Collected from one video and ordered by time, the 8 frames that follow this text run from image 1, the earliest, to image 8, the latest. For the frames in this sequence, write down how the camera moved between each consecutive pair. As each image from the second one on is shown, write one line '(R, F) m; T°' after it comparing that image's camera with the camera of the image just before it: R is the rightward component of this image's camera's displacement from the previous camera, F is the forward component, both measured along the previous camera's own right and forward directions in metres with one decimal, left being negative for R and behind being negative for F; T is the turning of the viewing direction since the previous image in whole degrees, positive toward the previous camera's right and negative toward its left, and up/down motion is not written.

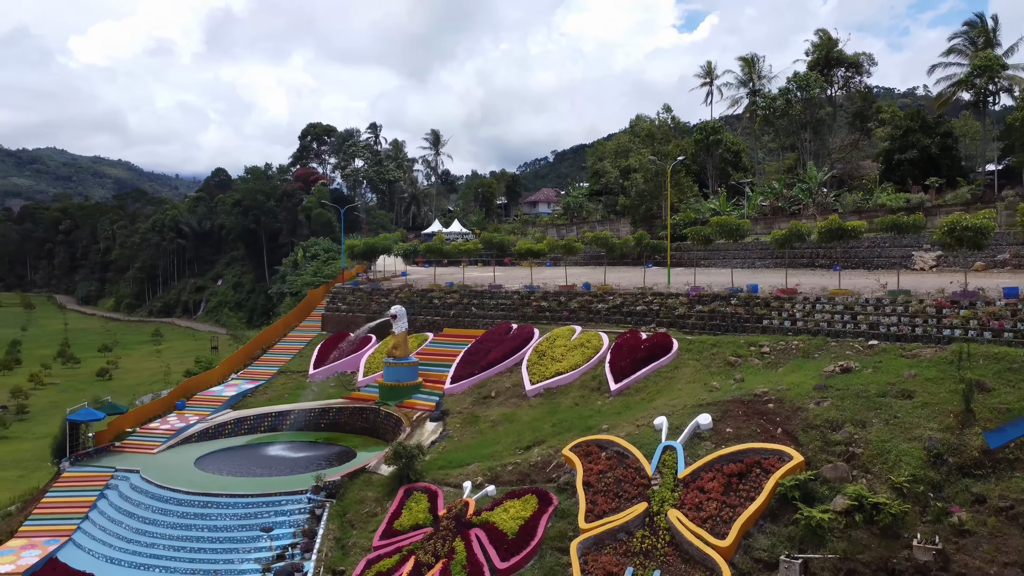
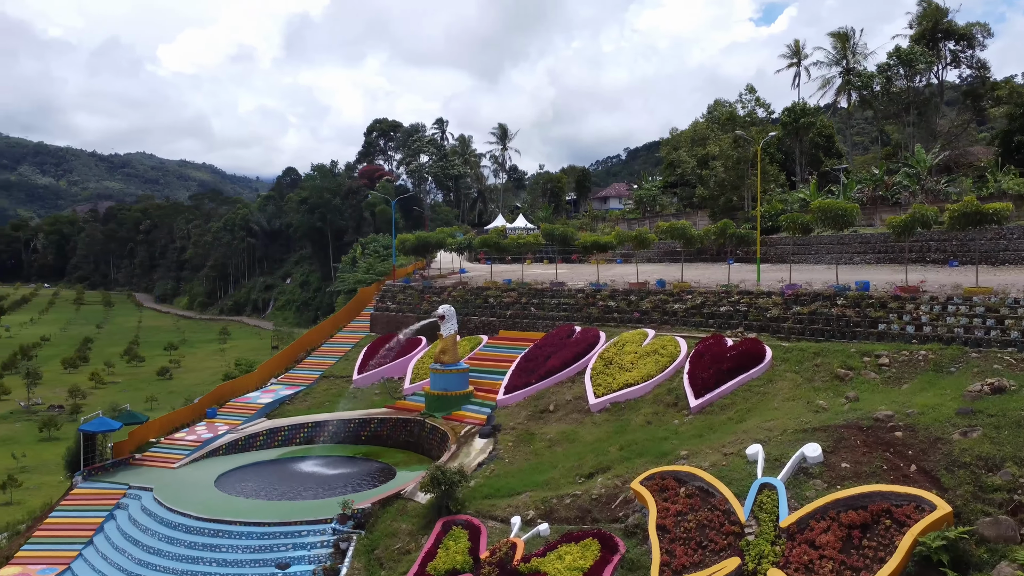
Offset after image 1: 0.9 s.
(+0.2, +2.4) m; -5°
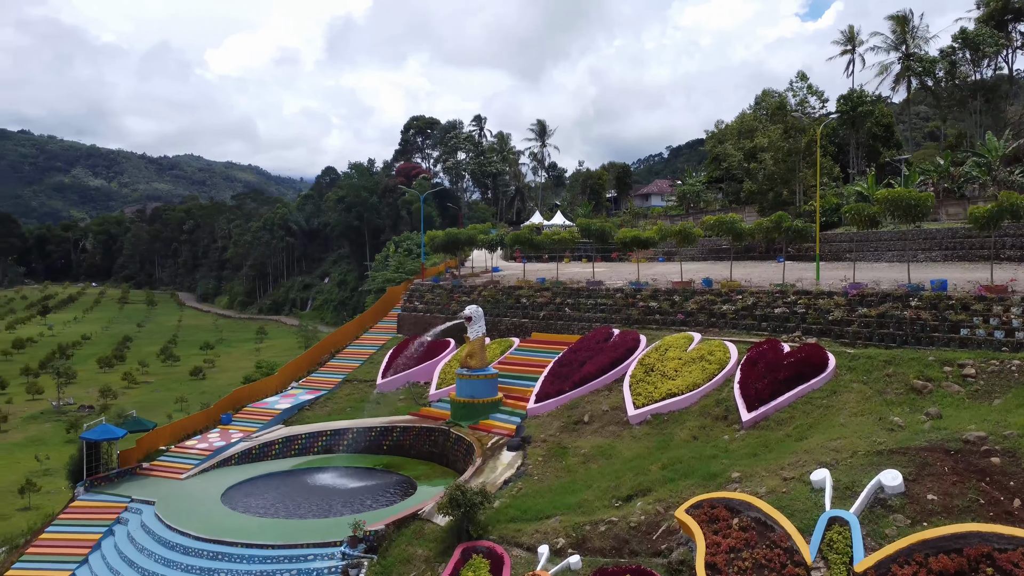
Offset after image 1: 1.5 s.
(+0.2, +1.3) m; -3°
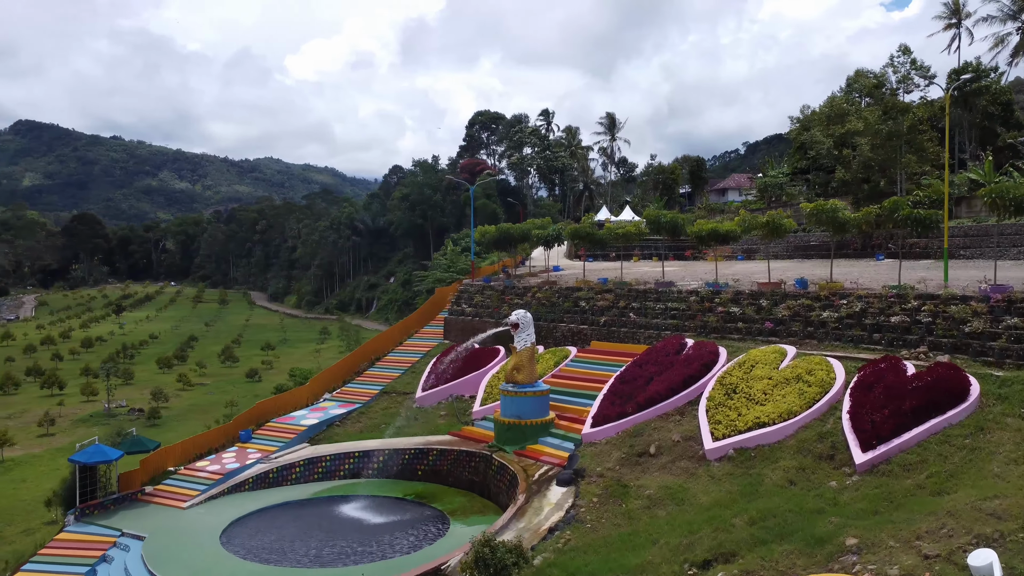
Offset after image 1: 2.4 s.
(+0.3, +2.4) m; -5°
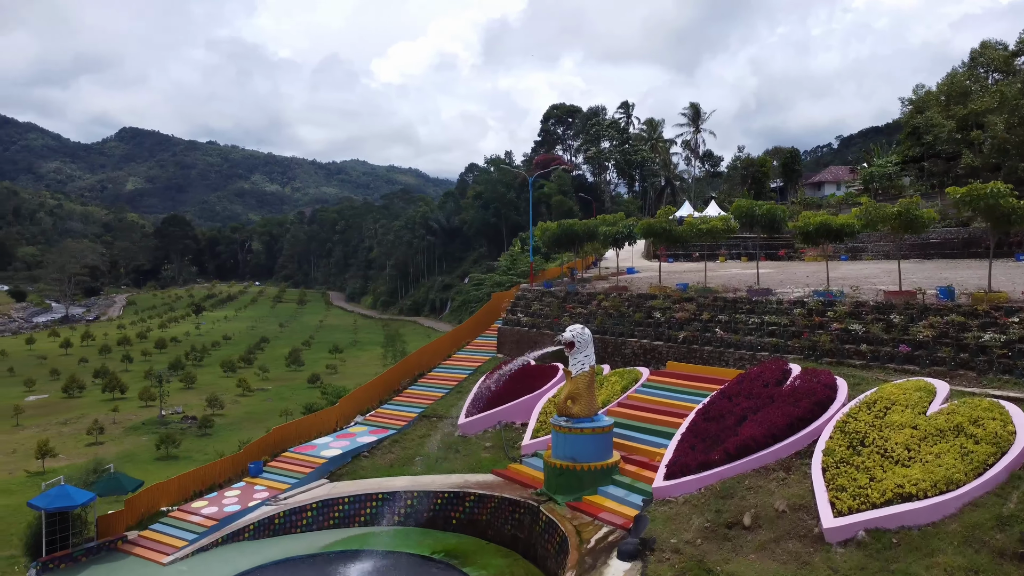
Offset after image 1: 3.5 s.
(+0.4, +2.8) m; -6°
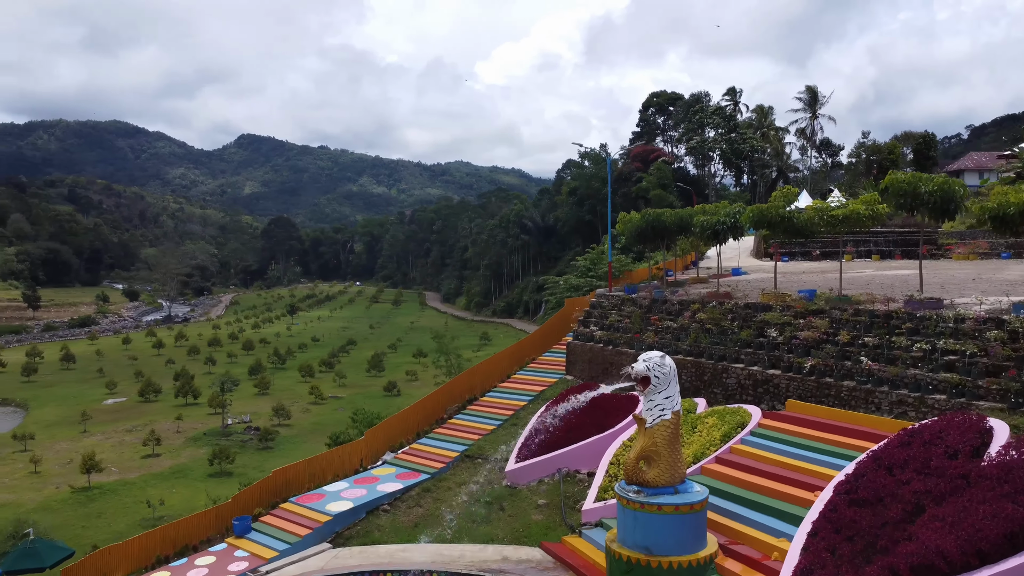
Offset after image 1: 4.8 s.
(+0.5, +3.4) m; -7°
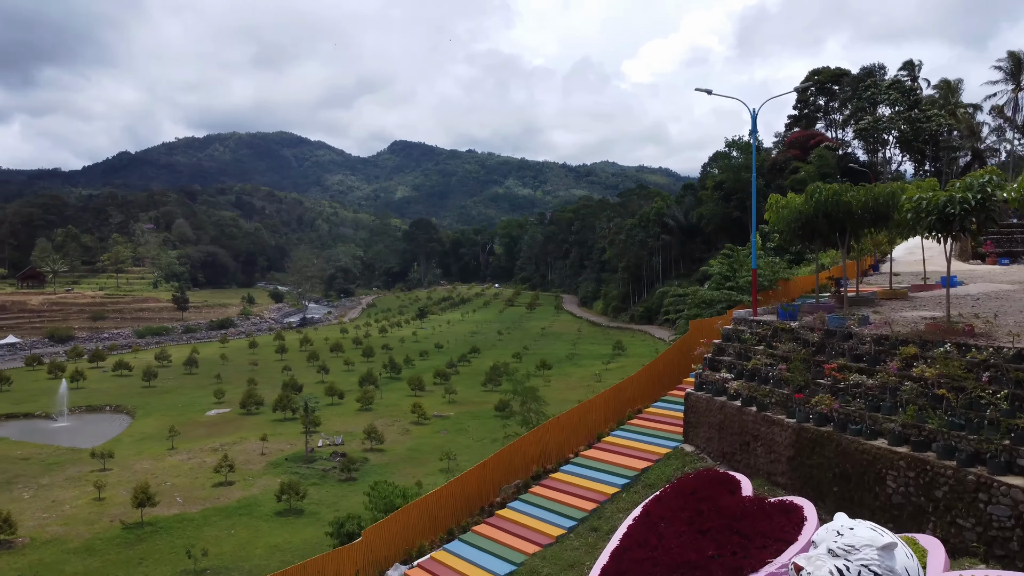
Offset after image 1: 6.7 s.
(+0.7, +4.7) m; -10°
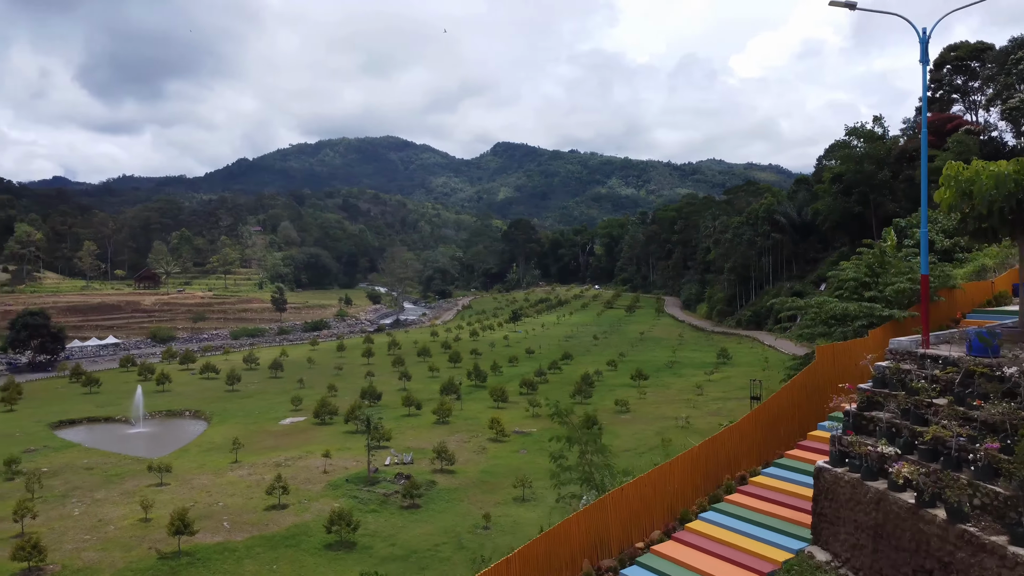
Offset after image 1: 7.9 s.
(+0.5, +3.0) m; -7°
